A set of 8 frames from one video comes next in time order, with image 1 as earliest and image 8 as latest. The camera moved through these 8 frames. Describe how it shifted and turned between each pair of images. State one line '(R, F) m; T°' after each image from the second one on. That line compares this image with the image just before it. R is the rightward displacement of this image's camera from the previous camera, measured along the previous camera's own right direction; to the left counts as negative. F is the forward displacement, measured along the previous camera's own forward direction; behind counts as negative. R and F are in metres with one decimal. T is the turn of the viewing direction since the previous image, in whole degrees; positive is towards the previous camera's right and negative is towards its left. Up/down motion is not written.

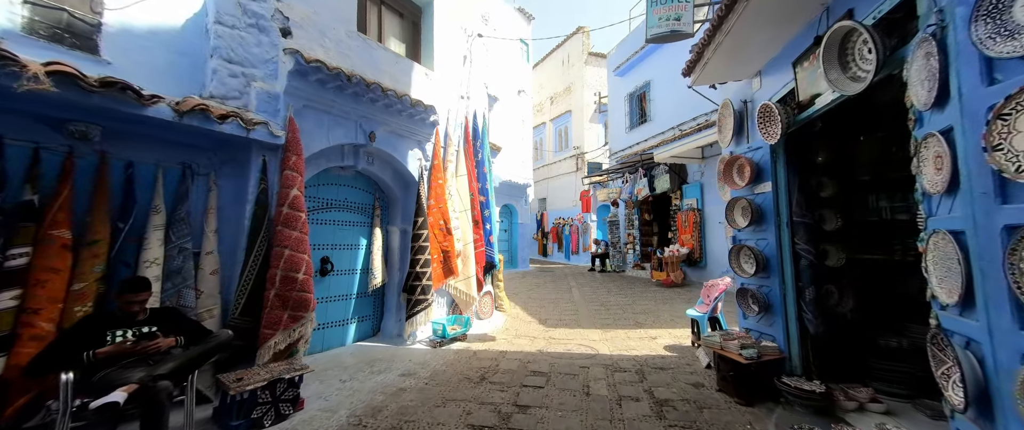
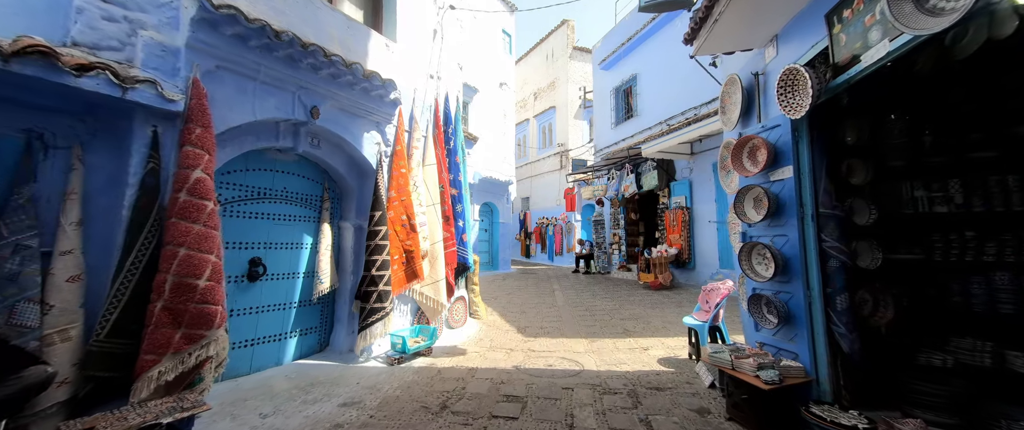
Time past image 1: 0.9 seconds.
(+0.1, +0.5) m; +3°
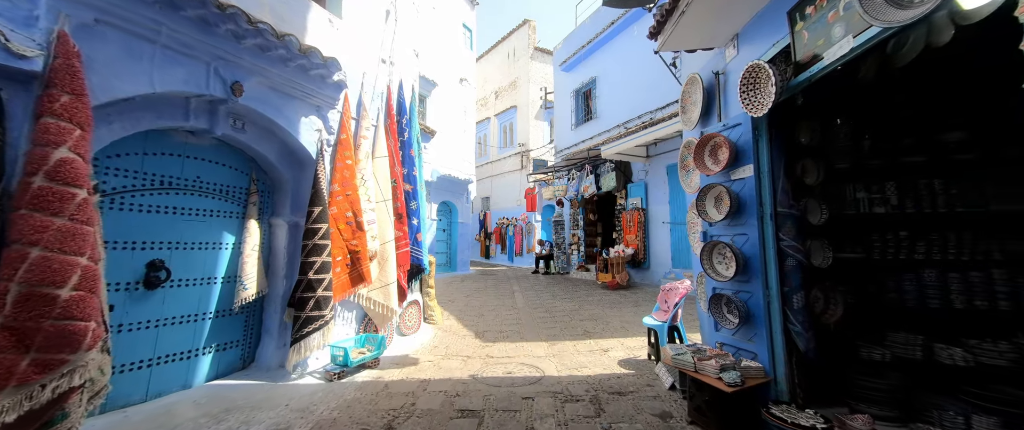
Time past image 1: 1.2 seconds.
(0.0, +0.2) m; +7°
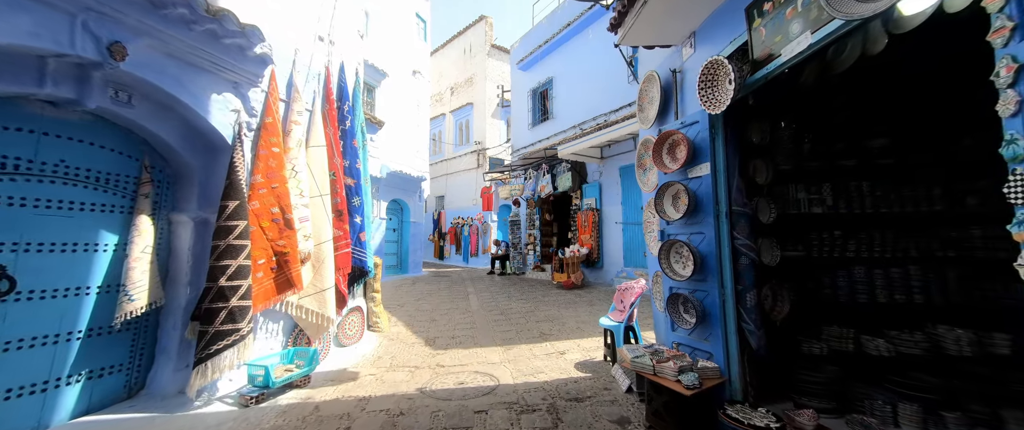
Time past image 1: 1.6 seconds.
(0.0, +0.2) m; +8°
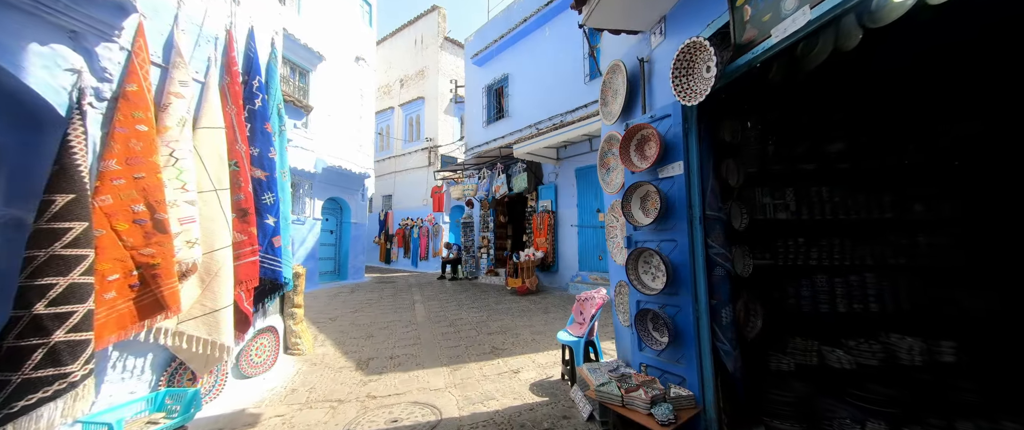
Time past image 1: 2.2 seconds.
(+0.1, +0.4) m; +8°
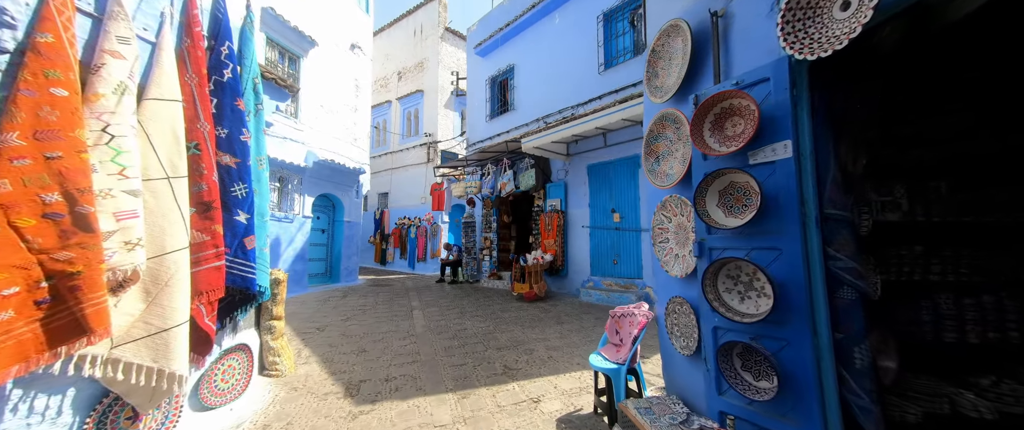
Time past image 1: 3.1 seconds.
(-0.2, +0.5) m; +1°
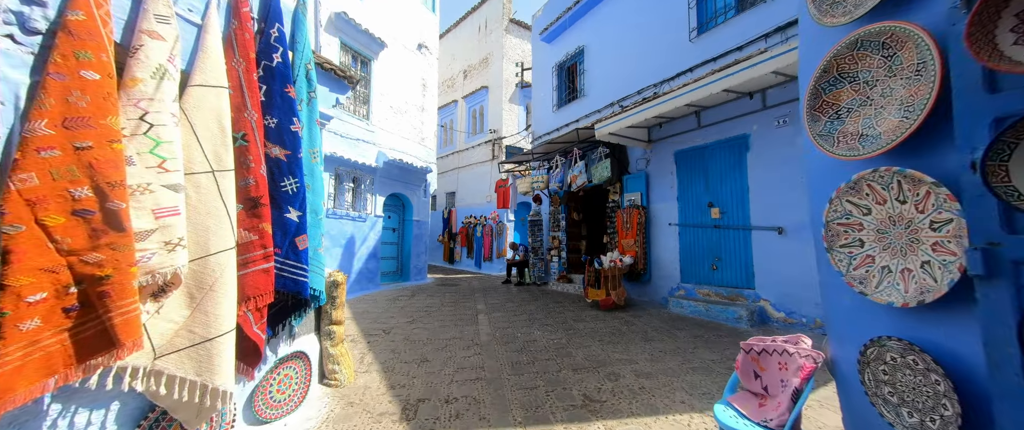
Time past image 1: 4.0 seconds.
(-0.1, +0.6) m; -11°
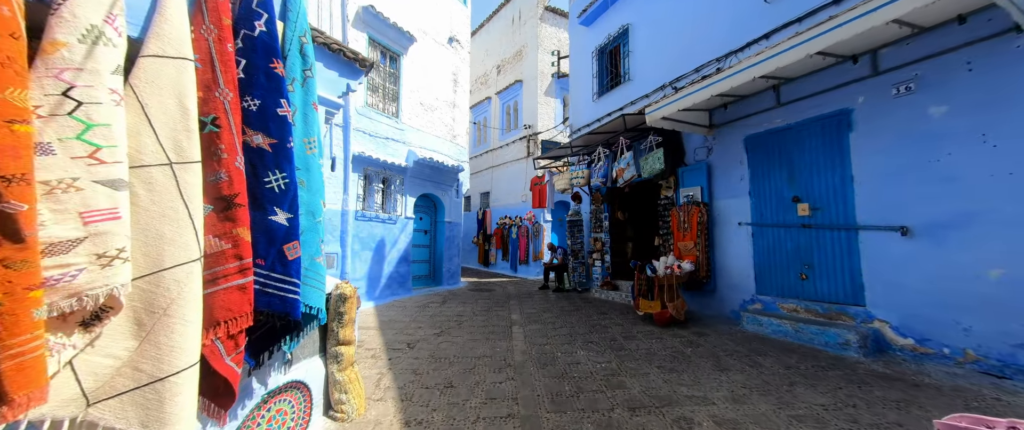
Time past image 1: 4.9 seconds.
(0.0, +0.6) m; -6°
